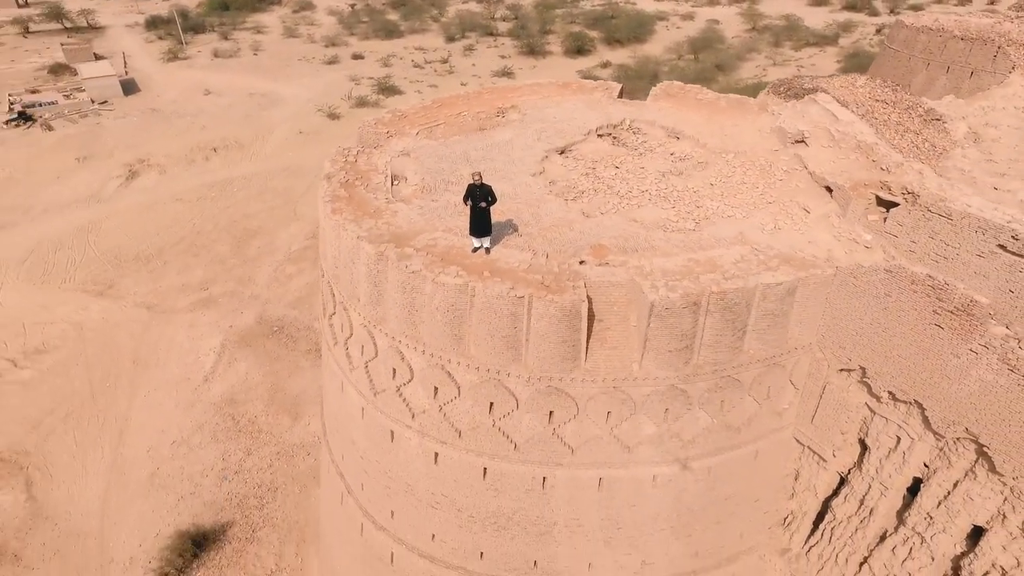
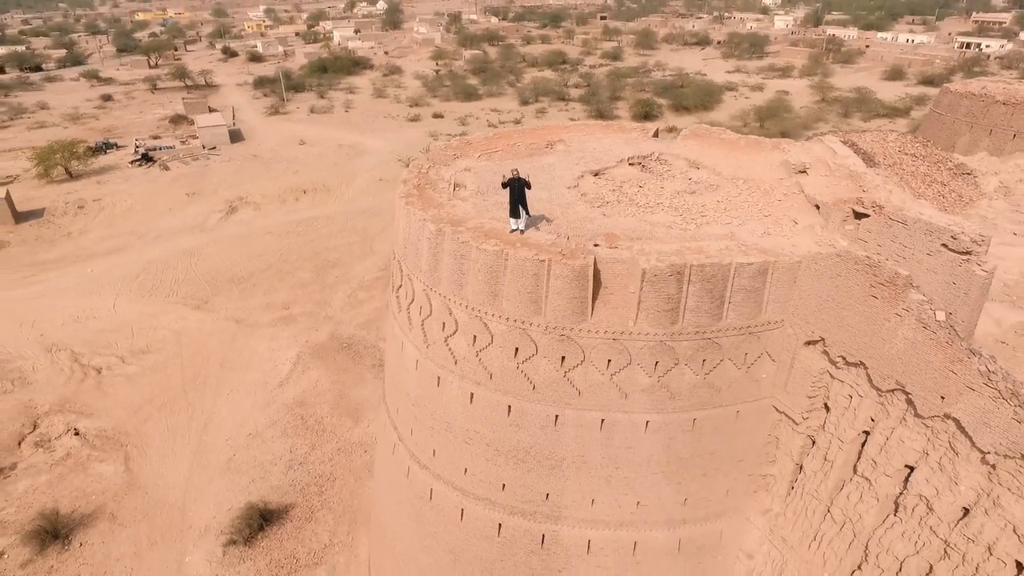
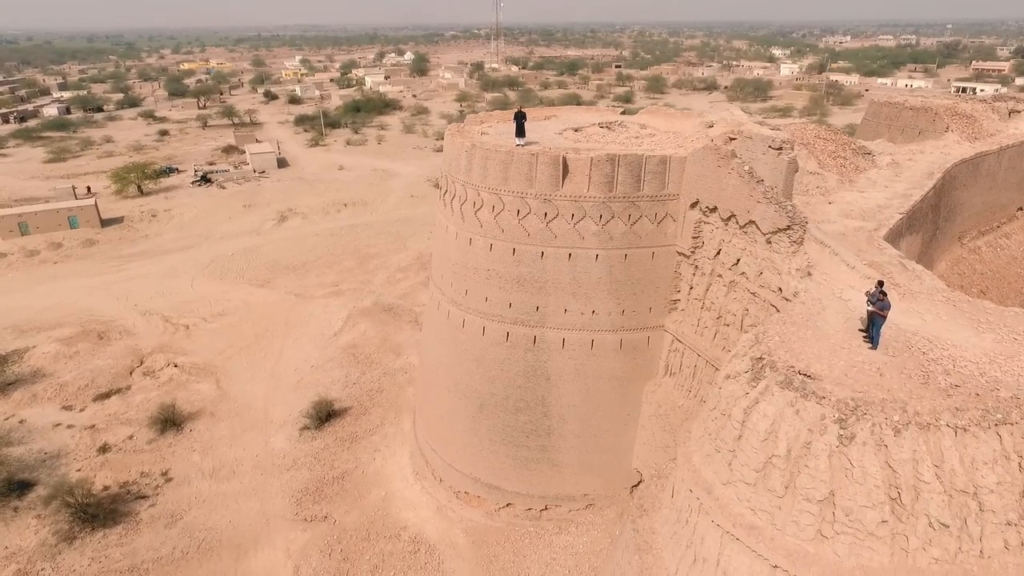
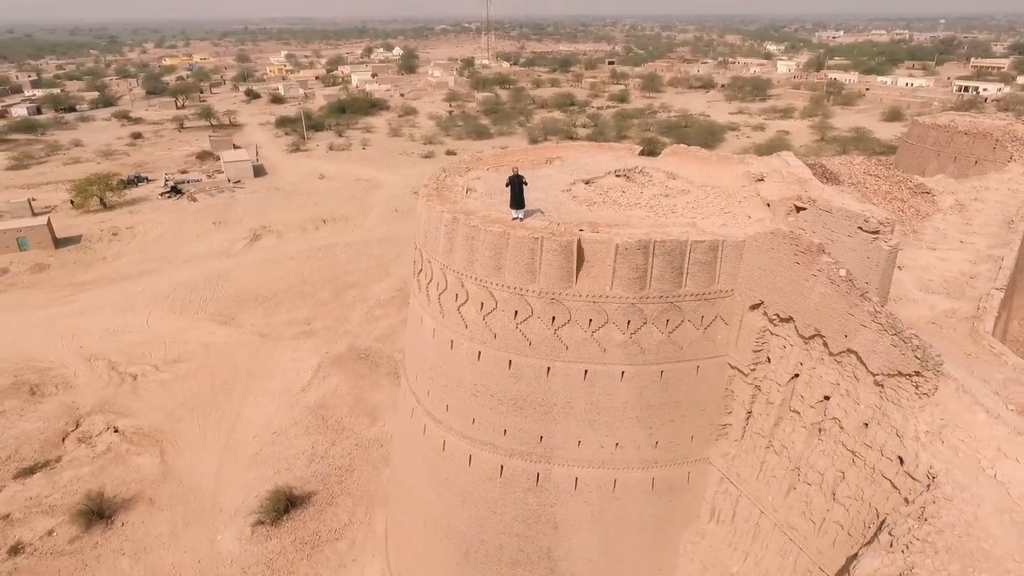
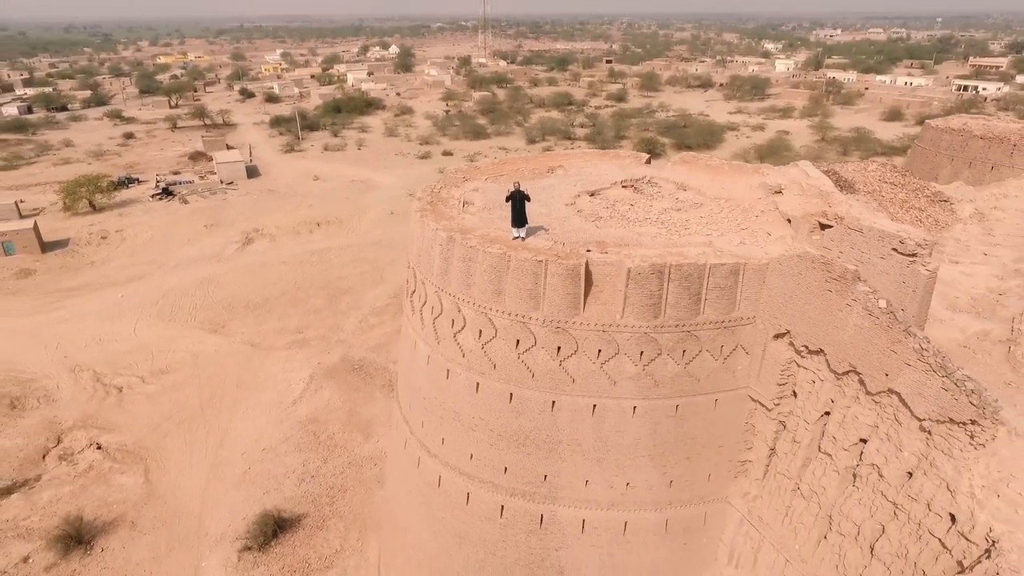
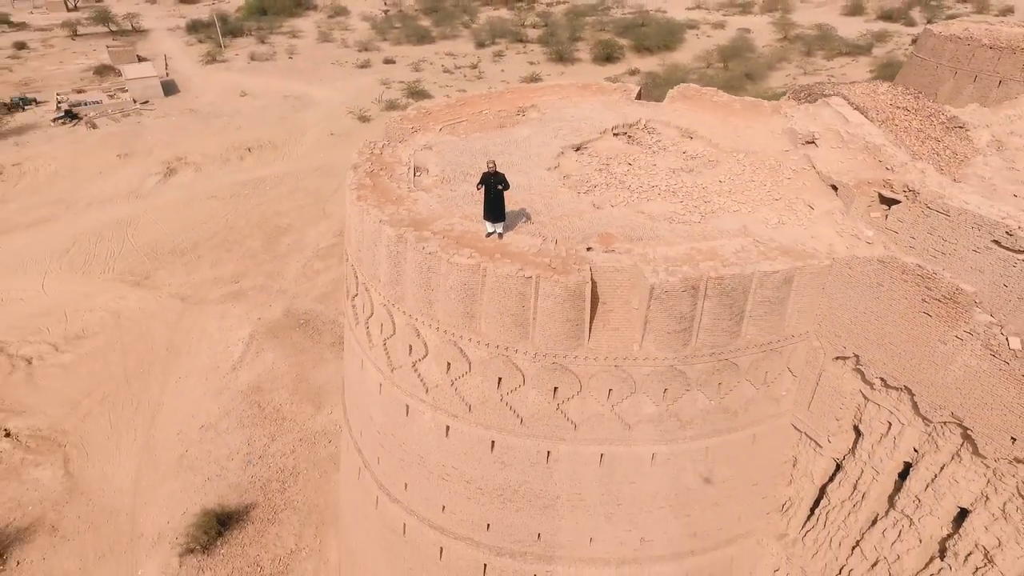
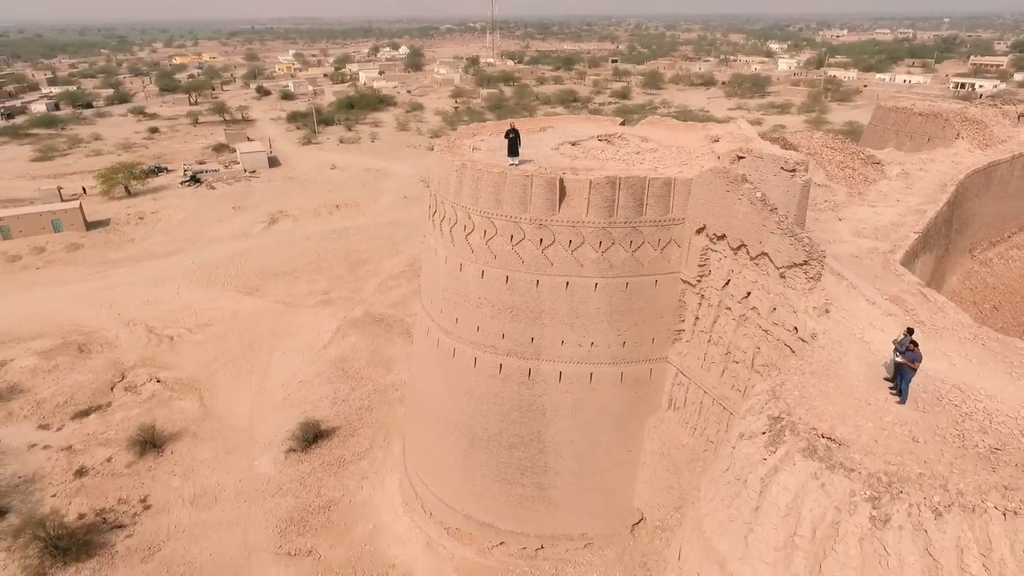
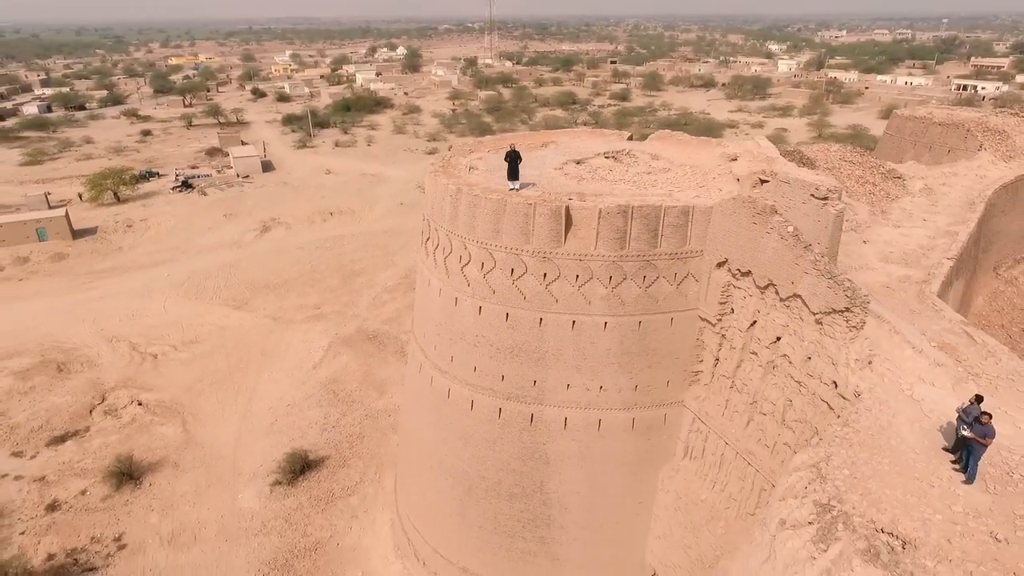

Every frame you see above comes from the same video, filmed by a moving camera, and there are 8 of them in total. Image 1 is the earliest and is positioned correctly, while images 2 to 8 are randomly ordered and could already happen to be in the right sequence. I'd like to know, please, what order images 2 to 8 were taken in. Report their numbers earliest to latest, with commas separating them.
6, 2, 5, 4, 8, 7, 3
